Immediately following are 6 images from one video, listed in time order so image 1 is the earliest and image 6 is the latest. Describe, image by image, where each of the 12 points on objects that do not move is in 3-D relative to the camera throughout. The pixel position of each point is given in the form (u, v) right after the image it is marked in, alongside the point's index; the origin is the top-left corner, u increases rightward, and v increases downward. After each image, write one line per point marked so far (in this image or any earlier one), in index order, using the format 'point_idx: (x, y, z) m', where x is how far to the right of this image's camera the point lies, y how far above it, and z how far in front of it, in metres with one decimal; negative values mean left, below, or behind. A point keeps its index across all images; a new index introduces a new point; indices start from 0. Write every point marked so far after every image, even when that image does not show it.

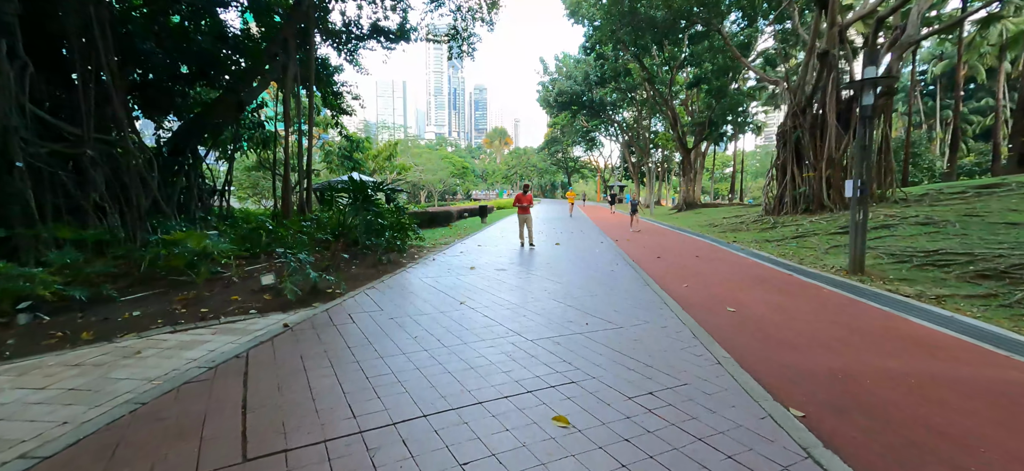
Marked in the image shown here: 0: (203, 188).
0: (-7.5, +1.1, +9.9) m
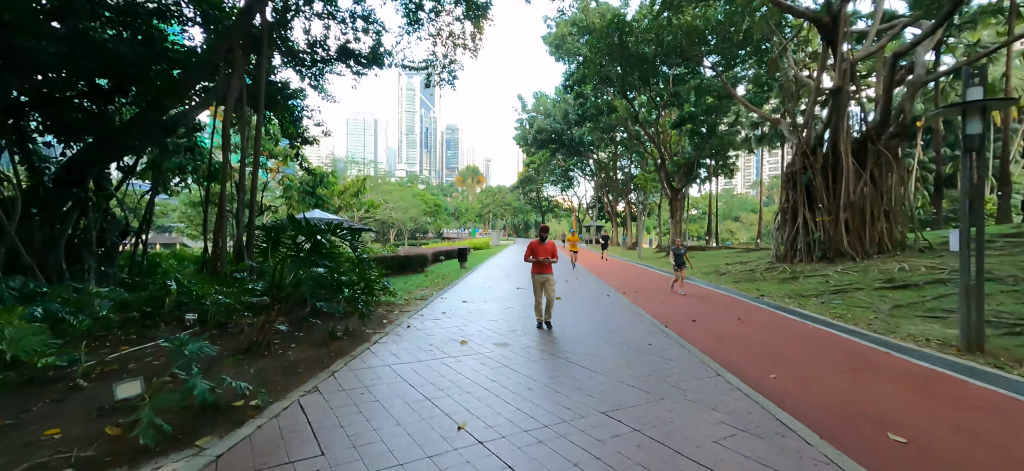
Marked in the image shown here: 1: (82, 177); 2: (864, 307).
0: (-7.7, +0.2, +7.8) m
1: (-7.3, +1.0, +7.0) m
2: (+5.6, -1.1, +6.5) m
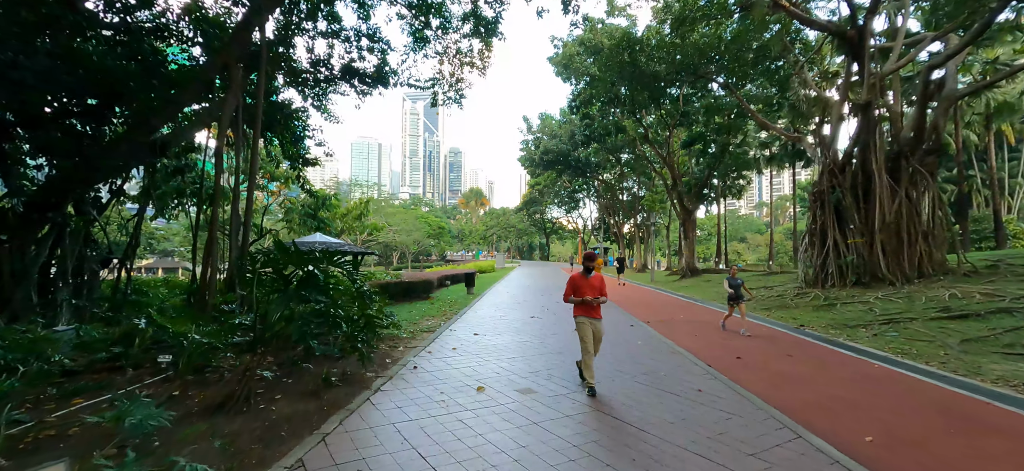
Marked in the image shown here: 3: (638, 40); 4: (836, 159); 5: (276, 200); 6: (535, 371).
0: (-7.4, -0.3, +7.2) m
1: (-7.1, +0.5, +6.4) m
2: (+5.8, -1.5, +5.8) m
3: (+4.7, +7.4, +15.3) m
4: (+8.1, +1.9, +10.2) m
5: (-10.9, +1.6, +18.9) m
6: (+0.3, -1.6, +4.7) m
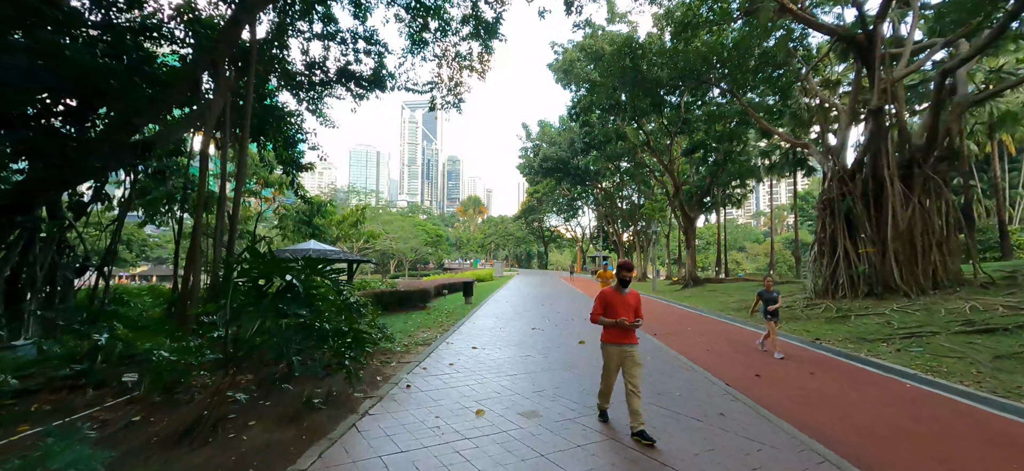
0: (-7.4, -0.4, +6.8) m
1: (-7.1, +0.5, +6.1) m
2: (+5.8, -1.6, +5.4) m
3: (+4.7, +7.0, +15.2) m
4: (+8.1, +1.7, +9.9) m
5: (-10.9, +1.3, +18.5) m
6: (+0.3, -1.6, +4.3) m
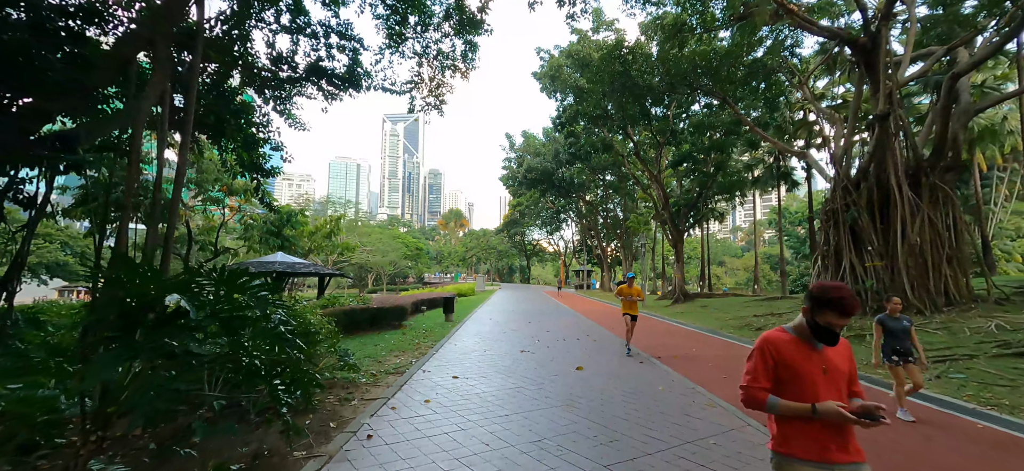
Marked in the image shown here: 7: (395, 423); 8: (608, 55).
0: (-7.6, -0.5, +5.6) m
1: (-7.2, +0.4, +4.9) m
2: (+5.7, -1.7, +4.8) m
3: (+4.2, +6.6, +14.7) m
4: (+7.7, +1.4, +9.5) m
5: (-11.6, +0.8, +17.2) m
6: (+0.2, -1.7, +3.4) m
7: (-1.1, -1.7, +3.7) m
8: (+3.4, +6.5, +14.7) m
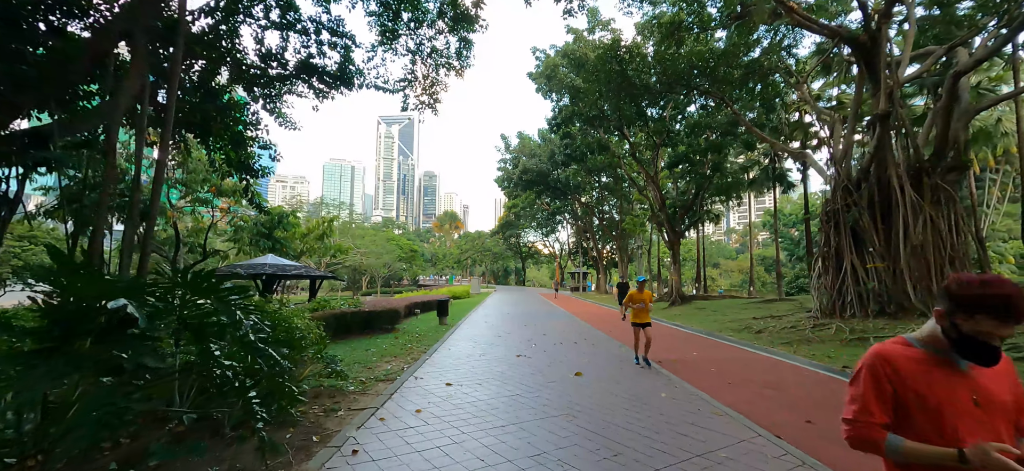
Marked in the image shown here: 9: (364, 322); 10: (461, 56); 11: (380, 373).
0: (-7.6, -0.5, +5.3) m
1: (-7.2, +0.4, +4.6) m
2: (+5.7, -1.7, +4.6) m
3: (+4.0, +6.5, +14.6) m
4: (+7.7, +1.4, +9.3) m
5: (-11.8, +0.8, +16.8) m
6: (+0.2, -1.7, +3.2) m
7: (-1.1, -1.7, +3.5) m
8: (+3.3, +6.4, +14.6) m
9: (-3.5, -2.1, +9.8) m
10: (-1.3, +4.4, +10.1) m
11: (-1.8, -1.9, +5.7) m
